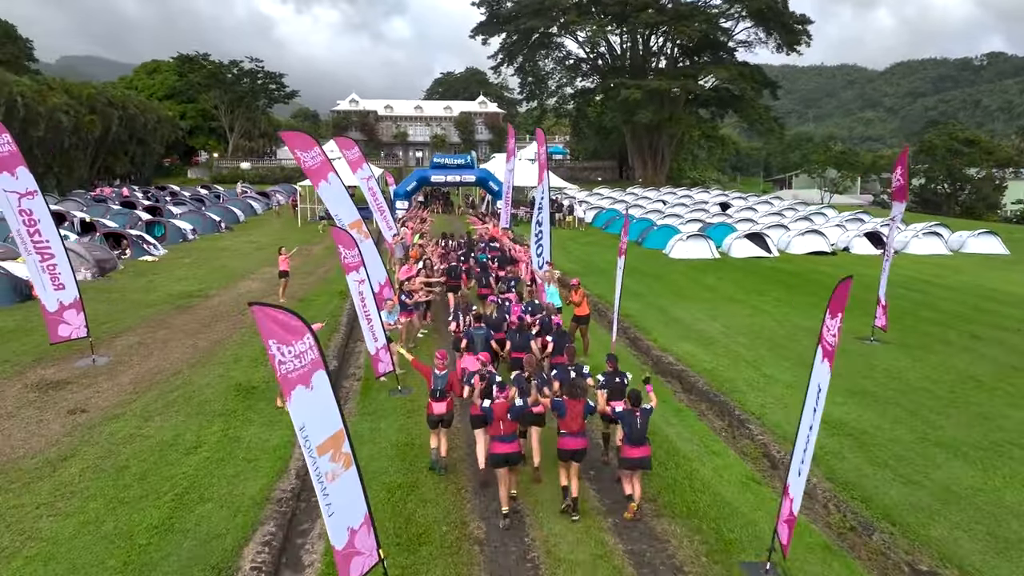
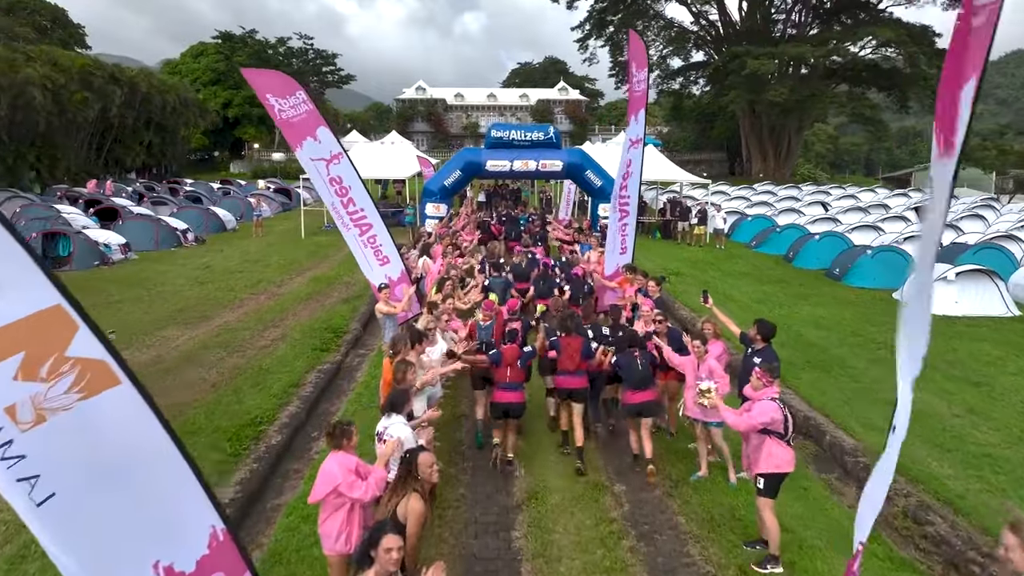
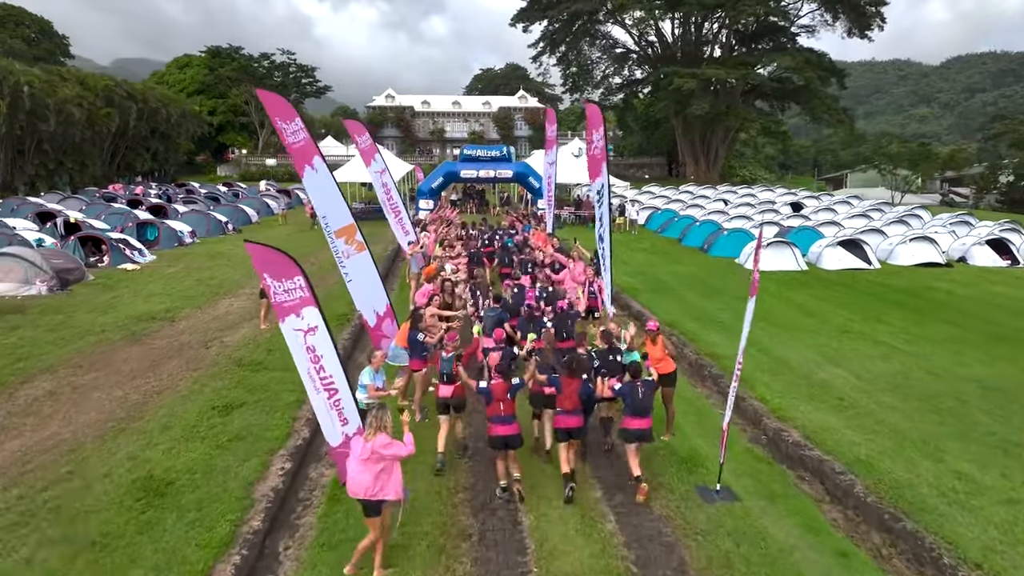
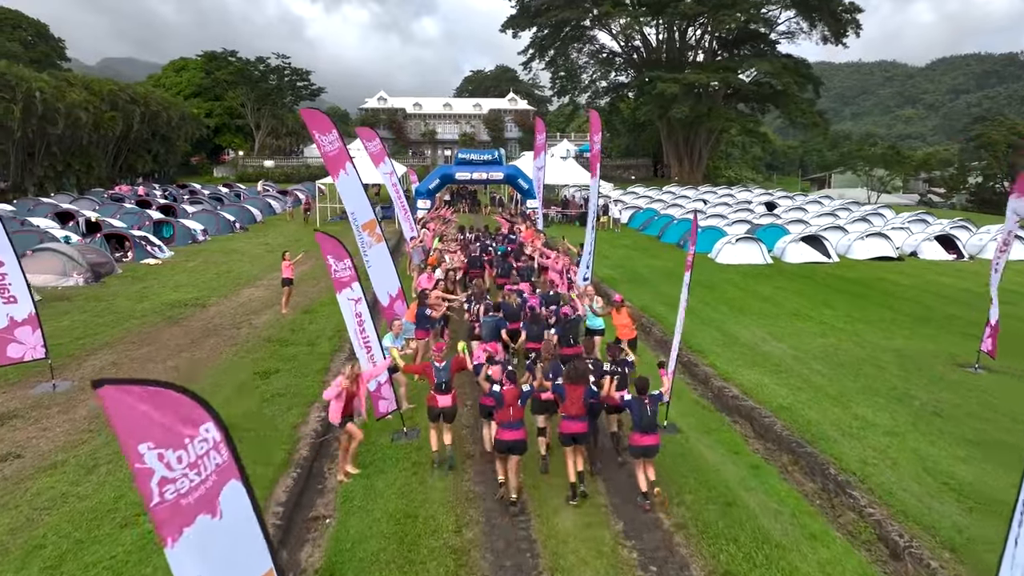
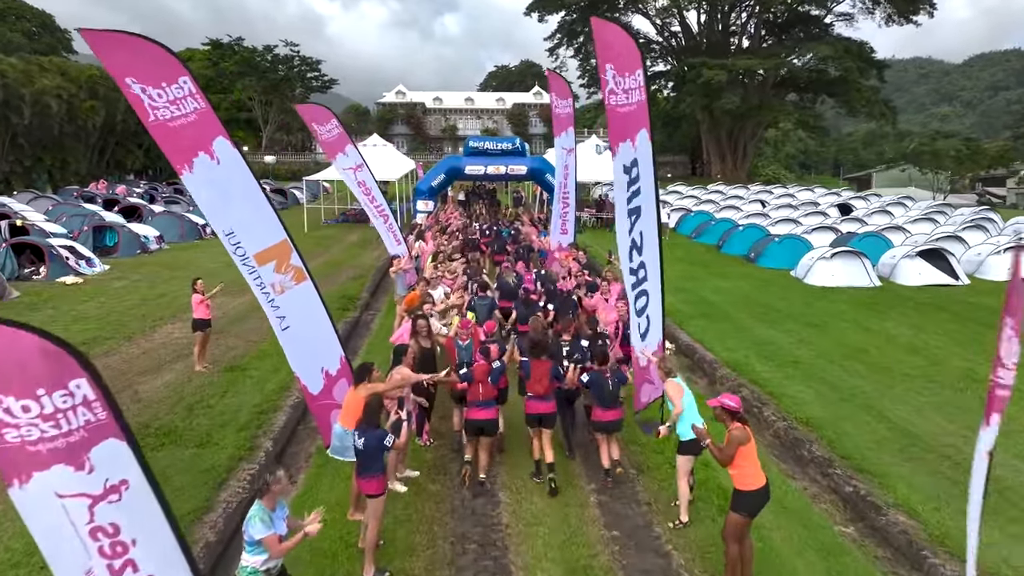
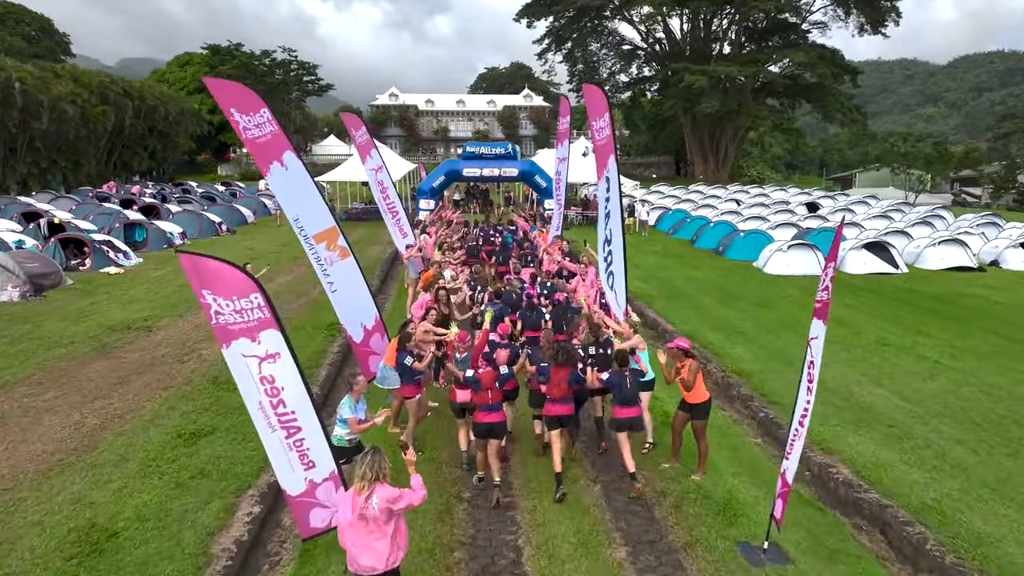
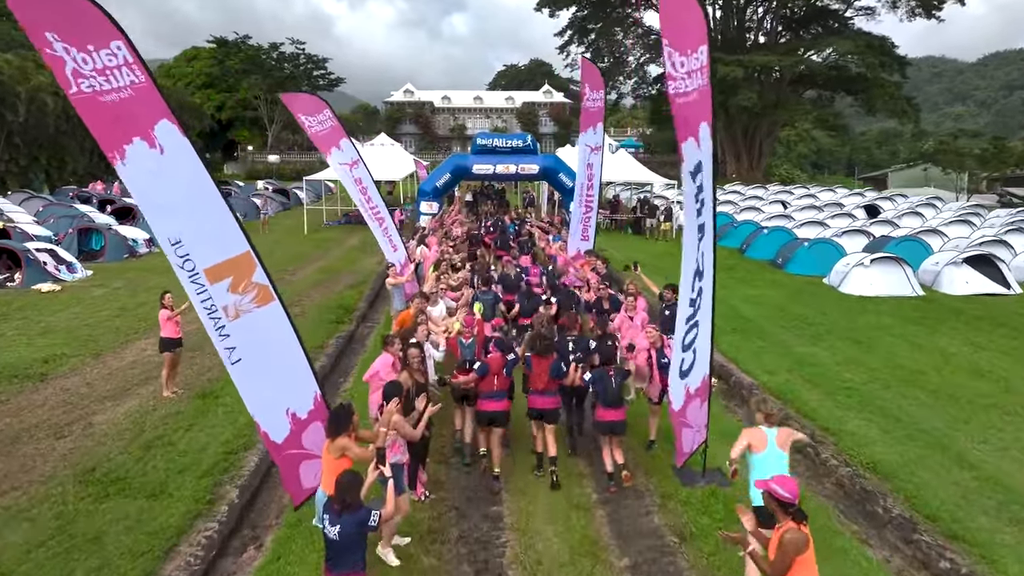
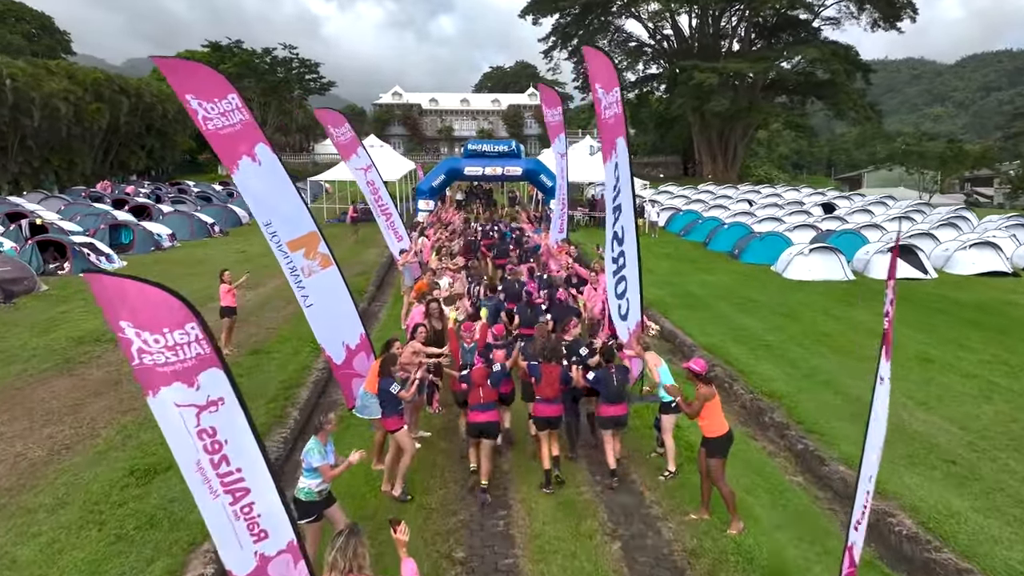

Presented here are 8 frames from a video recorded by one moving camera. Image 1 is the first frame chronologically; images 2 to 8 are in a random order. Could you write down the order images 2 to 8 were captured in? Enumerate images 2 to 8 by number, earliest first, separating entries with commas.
4, 3, 6, 8, 5, 7, 2
